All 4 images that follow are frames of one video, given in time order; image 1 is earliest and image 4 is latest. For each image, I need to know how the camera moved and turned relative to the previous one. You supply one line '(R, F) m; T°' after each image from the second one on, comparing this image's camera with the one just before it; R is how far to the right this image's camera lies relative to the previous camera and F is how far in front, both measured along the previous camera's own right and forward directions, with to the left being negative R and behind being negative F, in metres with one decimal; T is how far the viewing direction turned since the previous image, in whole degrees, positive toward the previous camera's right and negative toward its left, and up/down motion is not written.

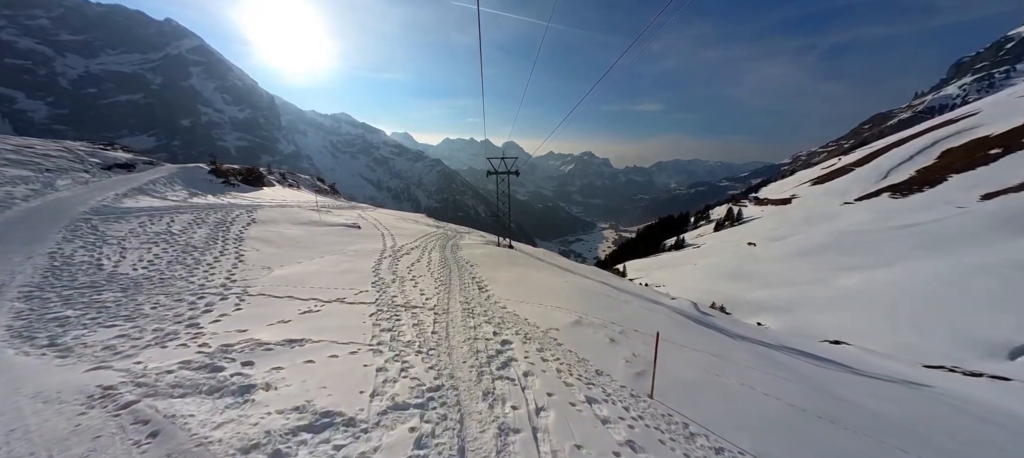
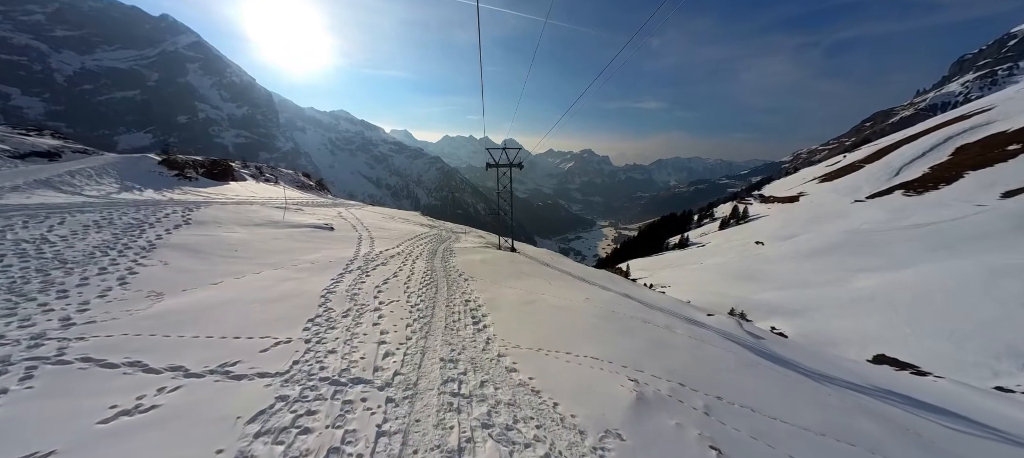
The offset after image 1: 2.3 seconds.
(-0.3, +3.7) m; 0°
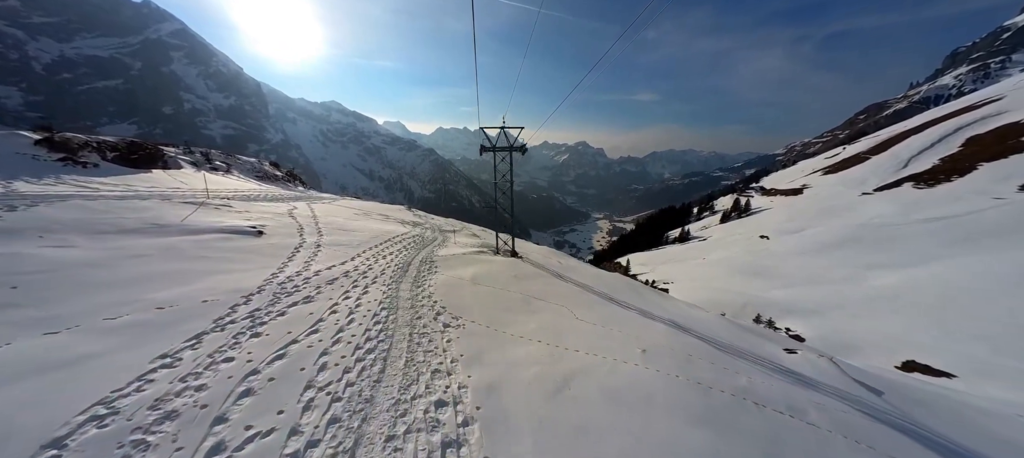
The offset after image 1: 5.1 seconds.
(-0.5, +5.2) m; +1°
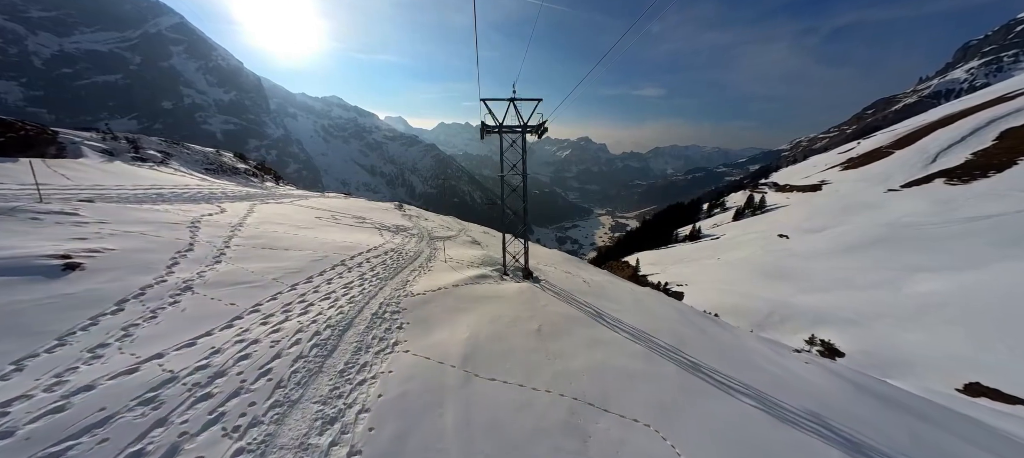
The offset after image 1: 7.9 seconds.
(-0.7, +5.9) m; 0°
